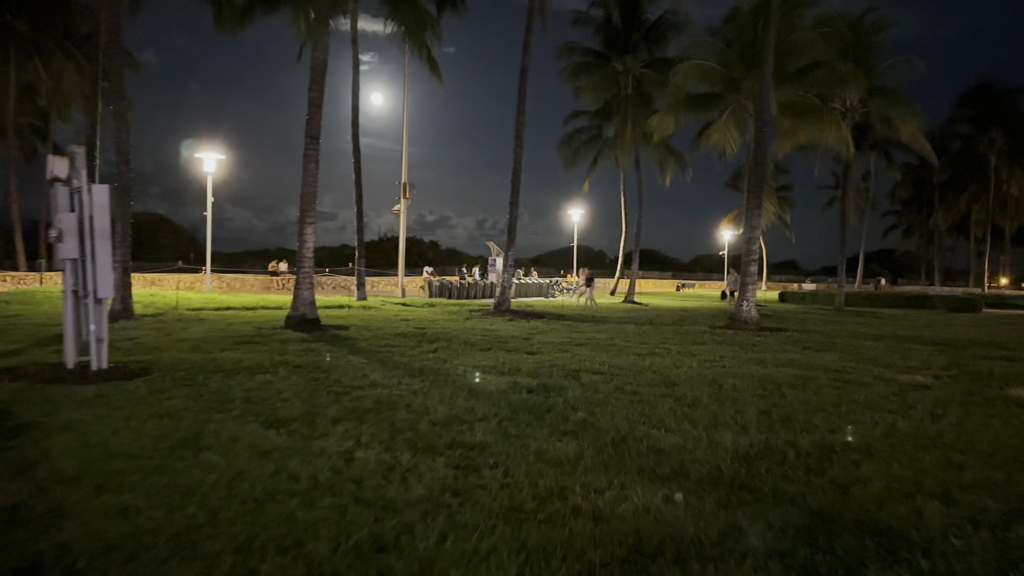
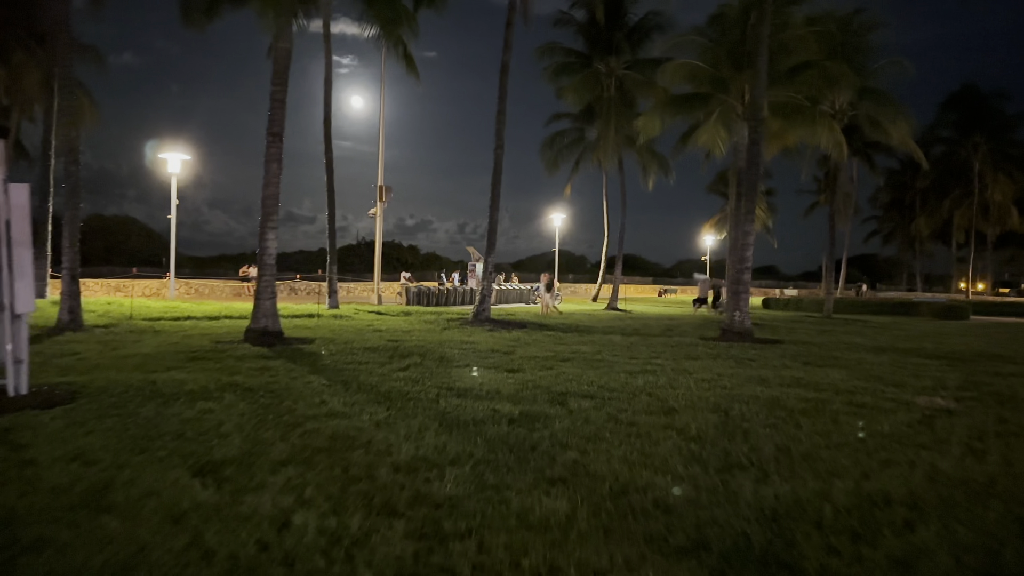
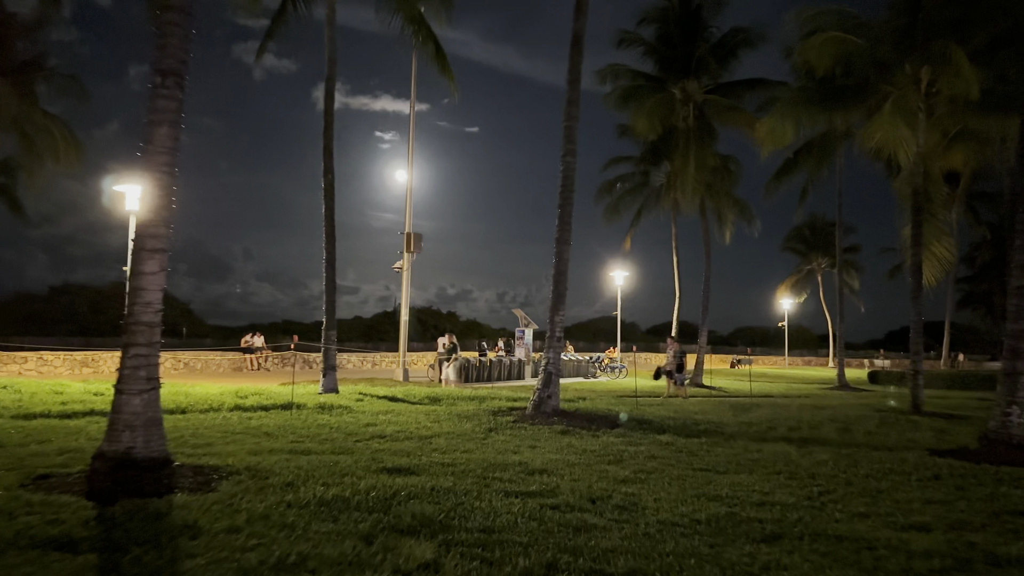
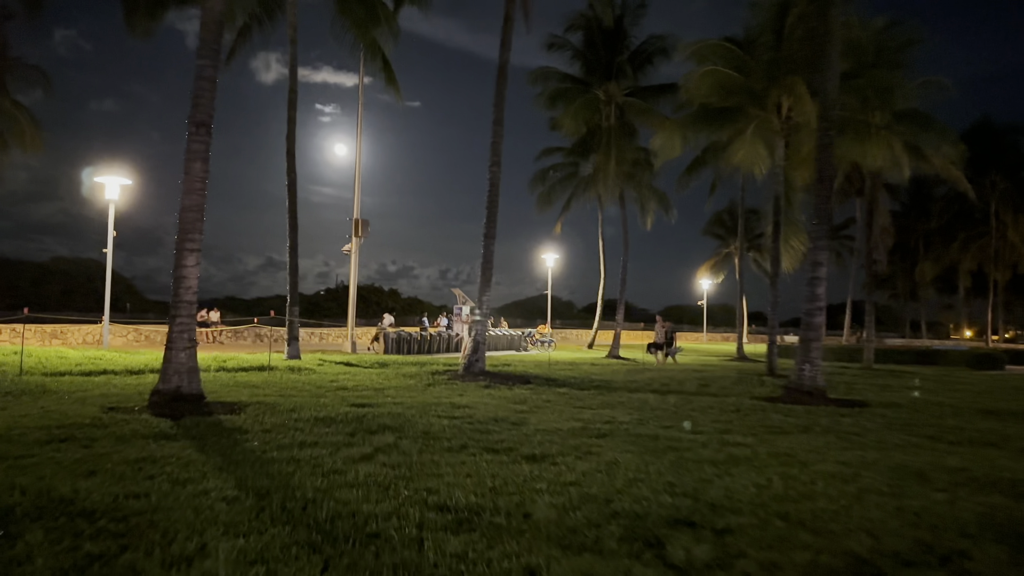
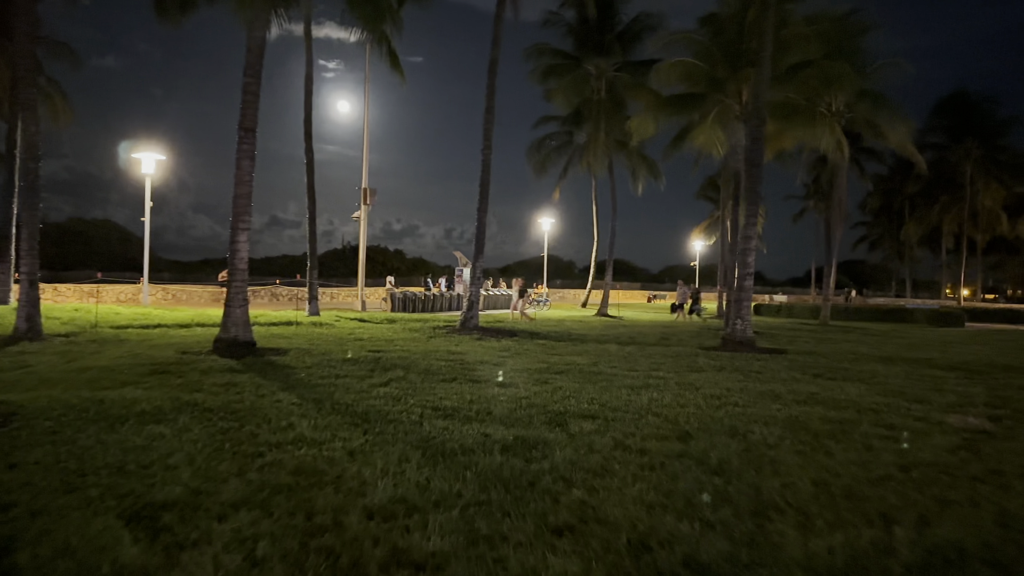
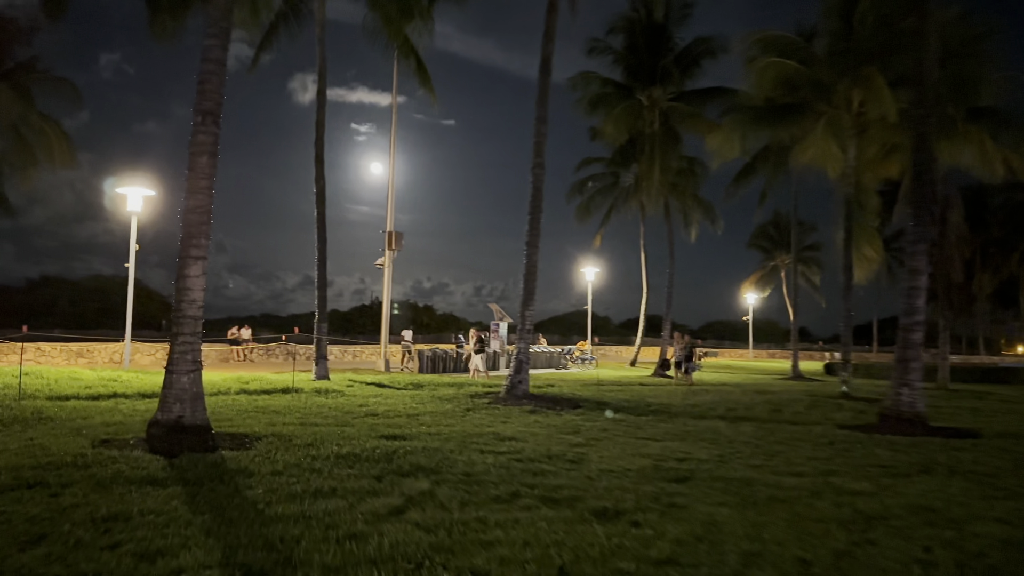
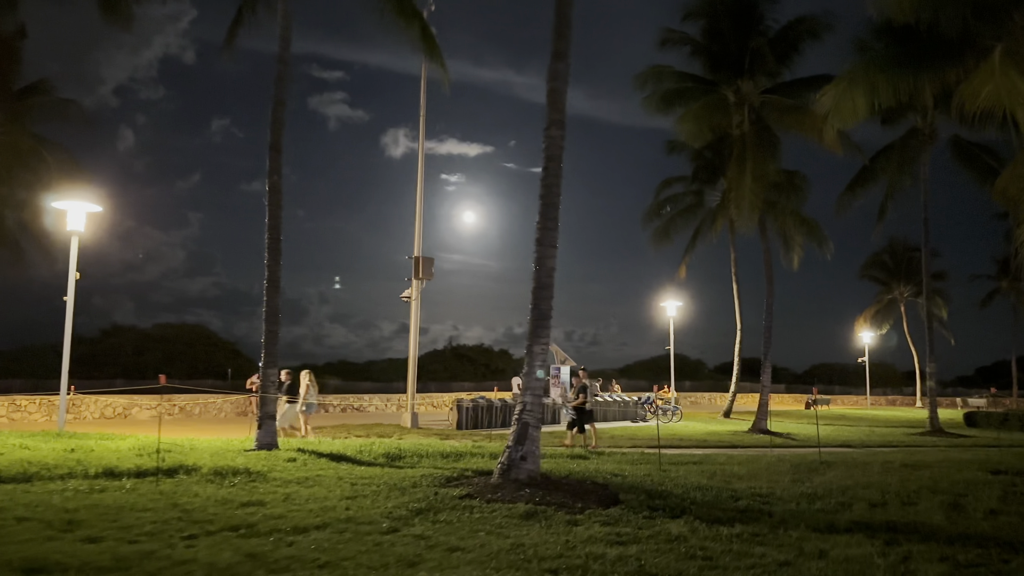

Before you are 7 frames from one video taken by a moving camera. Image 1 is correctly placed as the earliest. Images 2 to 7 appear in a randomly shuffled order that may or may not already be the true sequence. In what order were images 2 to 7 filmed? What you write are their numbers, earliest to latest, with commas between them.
2, 5, 4, 6, 3, 7
